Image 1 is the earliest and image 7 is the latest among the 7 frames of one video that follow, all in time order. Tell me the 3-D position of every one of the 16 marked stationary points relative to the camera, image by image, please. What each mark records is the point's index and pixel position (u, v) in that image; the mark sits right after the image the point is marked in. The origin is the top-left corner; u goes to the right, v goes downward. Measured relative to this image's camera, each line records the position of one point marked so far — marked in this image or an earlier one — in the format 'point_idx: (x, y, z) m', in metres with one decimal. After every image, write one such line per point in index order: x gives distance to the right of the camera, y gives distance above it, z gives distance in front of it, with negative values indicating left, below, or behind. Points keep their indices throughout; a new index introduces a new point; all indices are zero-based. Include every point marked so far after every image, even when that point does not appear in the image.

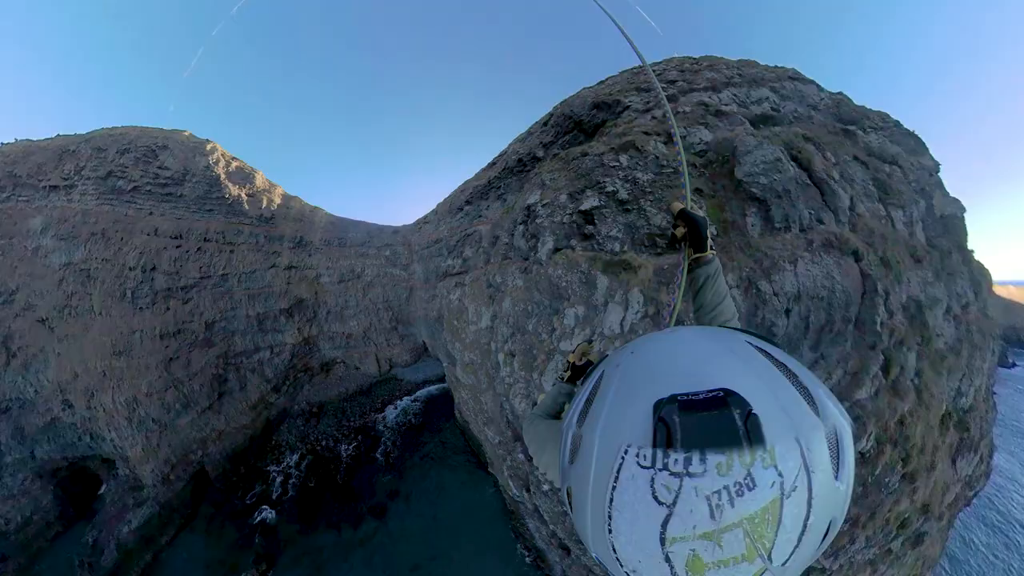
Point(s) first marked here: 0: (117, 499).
0: (-13.3, -7.5, +10.9) m
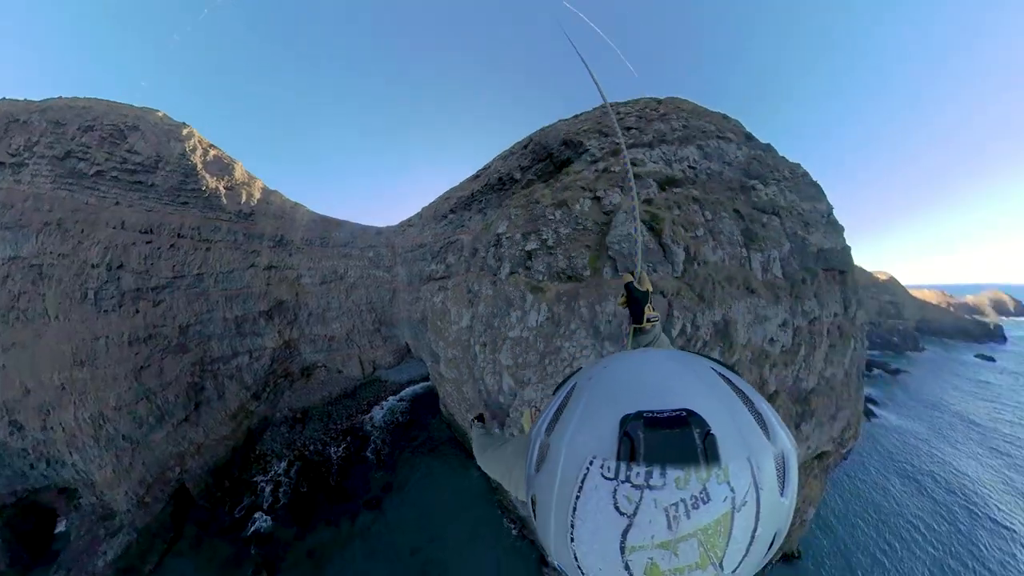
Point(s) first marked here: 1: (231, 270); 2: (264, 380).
0: (-13.3, -7.6, +10.0) m
1: (-12.5, +0.8, +14.9) m
2: (-11.1, -4.1, +14.9) m
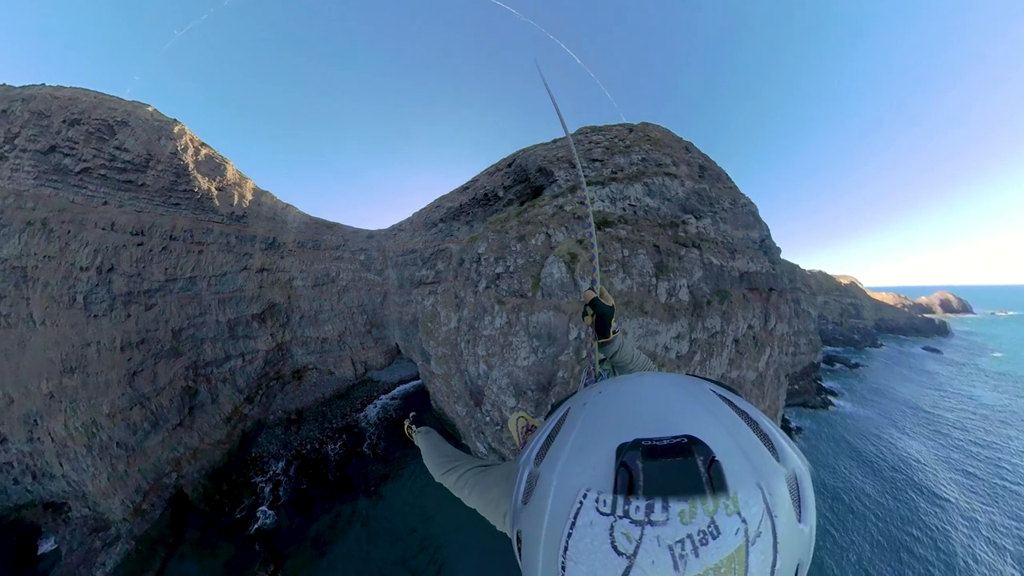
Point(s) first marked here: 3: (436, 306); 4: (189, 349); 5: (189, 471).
0: (-13.3, -7.8, +9.9) m
1: (-12.9, +0.6, +14.9) m
2: (-11.5, -4.3, +14.9) m
3: (-3.0, -0.7, +14.3) m
4: (-13.1, -2.5, +13.5) m
5: (-12.0, -6.8, +12.2) m
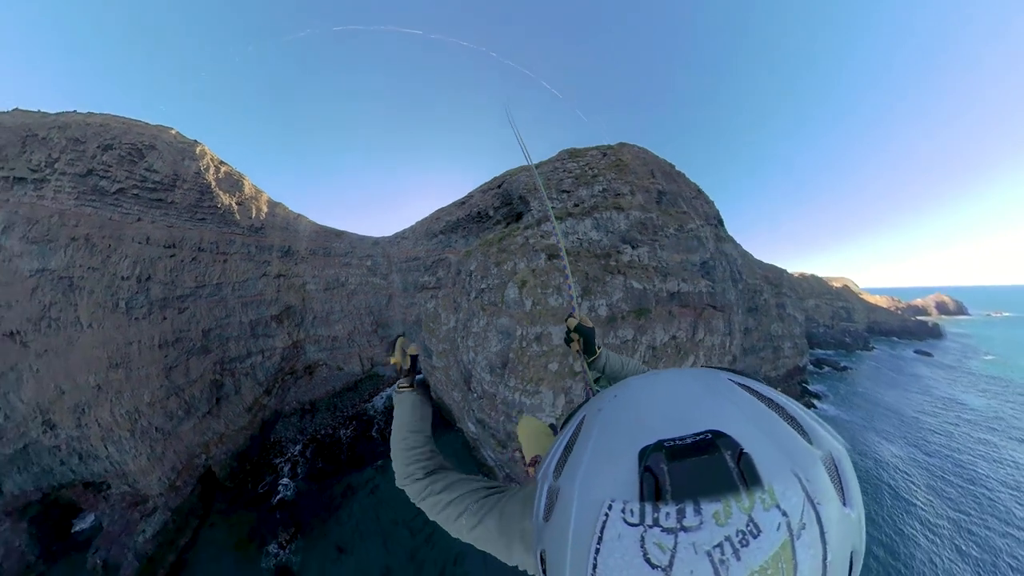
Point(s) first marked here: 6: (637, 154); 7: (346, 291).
0: (-13.8, -8.0, +11.5) m
1: (-13.3, +0.4, +16.5) m
2: (-11.9, -4.4, +16.5) m
3: (-3.4, -0.9, +15.8) m
4: (-13.5, -2.7, +15.1) m
5: (-12.4, -7.0, +13.9) m
6: (+5.0, +5.5, +14.0) m
7: (-9.5, -0.1, +19.0) m
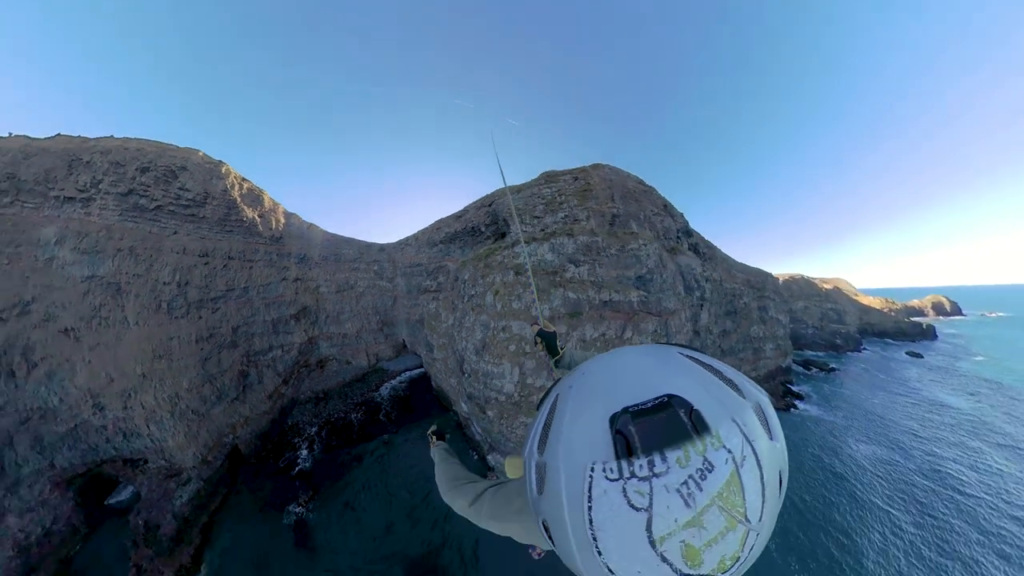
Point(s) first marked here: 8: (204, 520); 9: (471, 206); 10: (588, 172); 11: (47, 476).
0: (-14.5, -8.1, +13.7) m
1: (-13.9, +0.3, +18.6) m
2: (-12.5, -4.6, +18.6) m
3: (-4.0, -1.1, +17.8) m
4: (-14.1, -2.8, +17.2) m
5: (-13.1, -7.1, +16.0) m
6: (+4.4, +5.2, +15.9) m
7: (-10.0, -0.3, +21.0) m
8: (-12.2, -9.2, +13.1) m
9: (-2.4, +4.9, +19.3) m
10: (+3.6, +5.6, +16.3) m
11: (-17.6, -7.2, +12.1) m
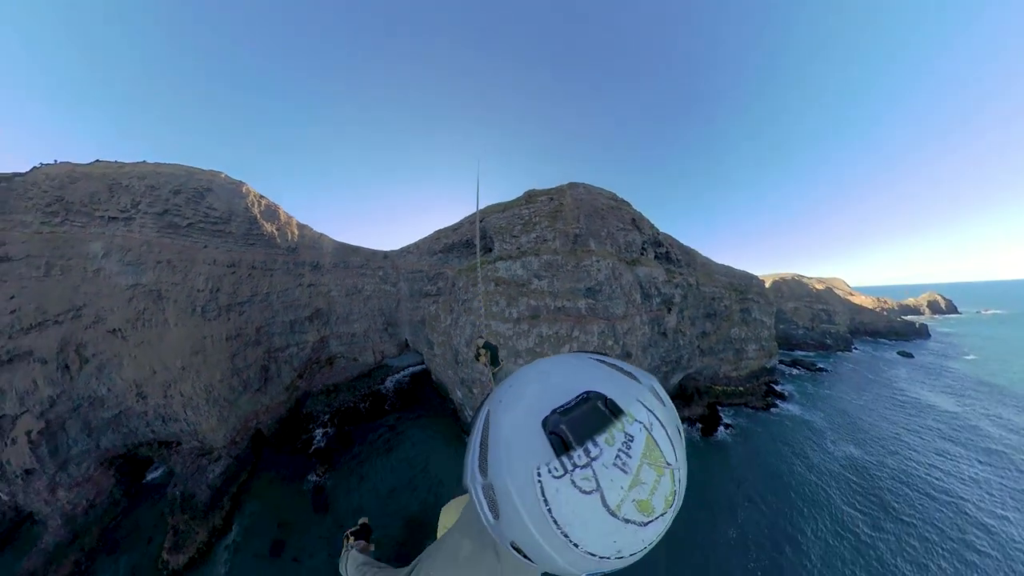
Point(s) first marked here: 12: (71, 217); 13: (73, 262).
0: (-15.3, -8.4, +16.1) m
1: (-14.5, 0.0, +21.0) m
2: (-13.2, -4.8, +21.0) m
3: (-4.7, -1.4, +20.1) m
4: (-14.8, -3.1, +19.6) m
5: (-13.8, -7.4, +18.3) m
6: (+3.7, +4.9, +18.0) m
7: (-10.6, -0.6, +23.4) m
8: (-12.9, -9.5, +15.5) m
9: (-3.0, +4.6, +21.5) m
10: (+2.9, +5.3, +18.5) m
11: (-18.4, -7.4, +14.6) m
12: (-21.8, +3.5, +16.3) m
13: (-20.9, +1.2, +15.7) m
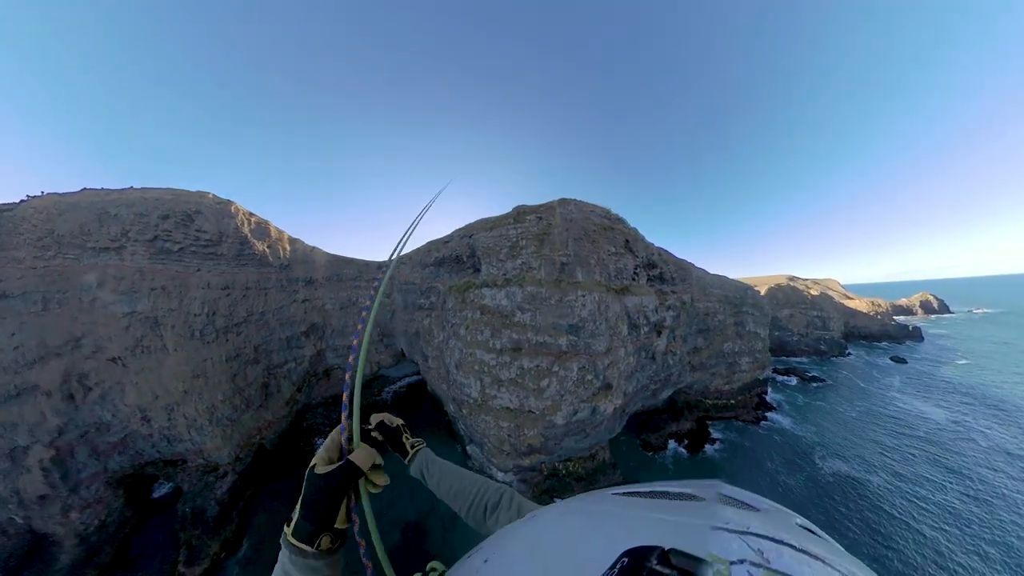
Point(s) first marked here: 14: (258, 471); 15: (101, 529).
0: (-15.7, -9.5, +16.7) m
1: (-15.0, -0.9, +21.4) m
2: (-13.7, -5.8, +21.5) m
3: (-5.2, -2.3, +20.4) m
4: (-15.3, -4.1, +20.1) m
5: (-14.2, -8.4, +18.9) m
6: (+3.1, +4.1, +18.2) m
7: (-11.1, -1.5, +23.7) m
8: (-13.3, -10.6, +16.1) m
9: (-3.6, +3.8, +21.8) m
10: (+2.3, +4.4, +18.6) m
11: (-18.8, -8.6, +15.2) m
12: (-22.3, +2.3, +16.6) m
13: (-21.4, 0.0, +16.0) m
14: (-13.8, -10.0, +17.9) m
15: (-17.9, -10.5, +14.6) m
